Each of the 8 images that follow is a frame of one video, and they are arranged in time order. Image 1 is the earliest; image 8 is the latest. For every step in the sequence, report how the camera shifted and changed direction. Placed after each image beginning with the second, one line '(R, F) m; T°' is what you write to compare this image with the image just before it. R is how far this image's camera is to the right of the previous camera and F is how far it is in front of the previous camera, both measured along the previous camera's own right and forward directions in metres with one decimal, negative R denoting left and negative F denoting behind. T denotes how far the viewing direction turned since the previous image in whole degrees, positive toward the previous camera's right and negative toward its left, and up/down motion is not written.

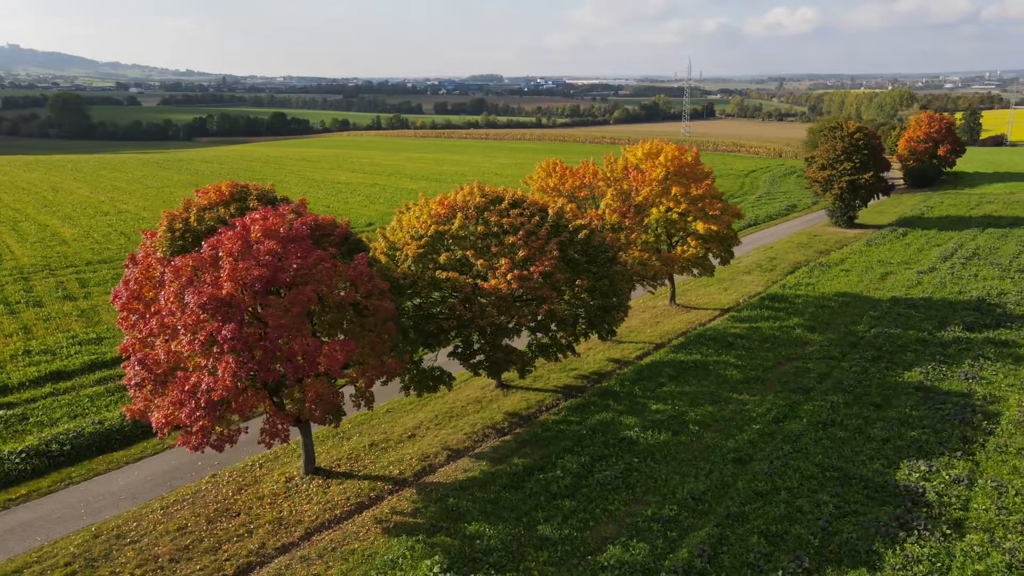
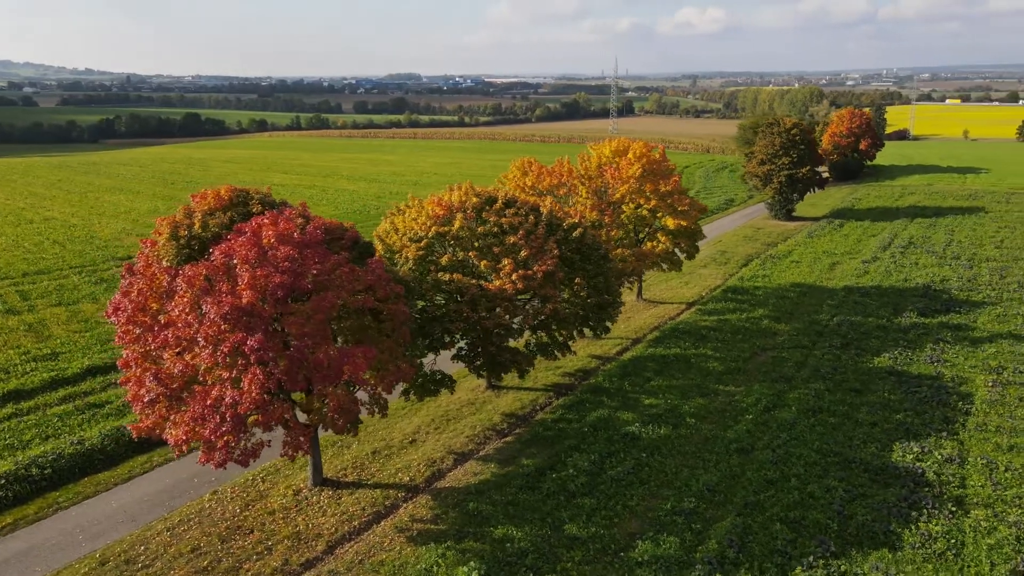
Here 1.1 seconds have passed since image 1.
(-1.9, +0.2) m; +5°
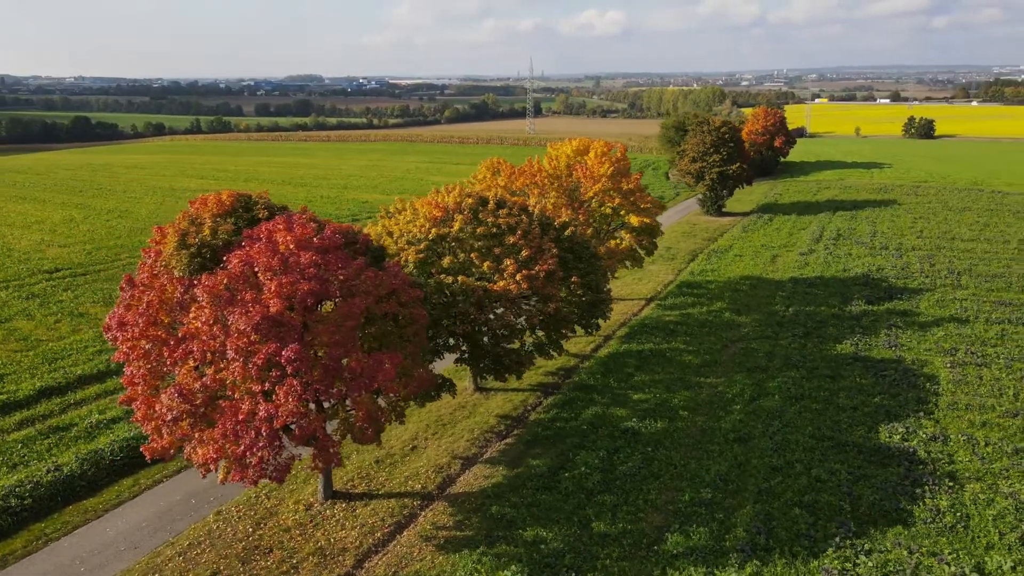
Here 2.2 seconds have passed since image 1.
(-2.2, +0.2) m; +6°
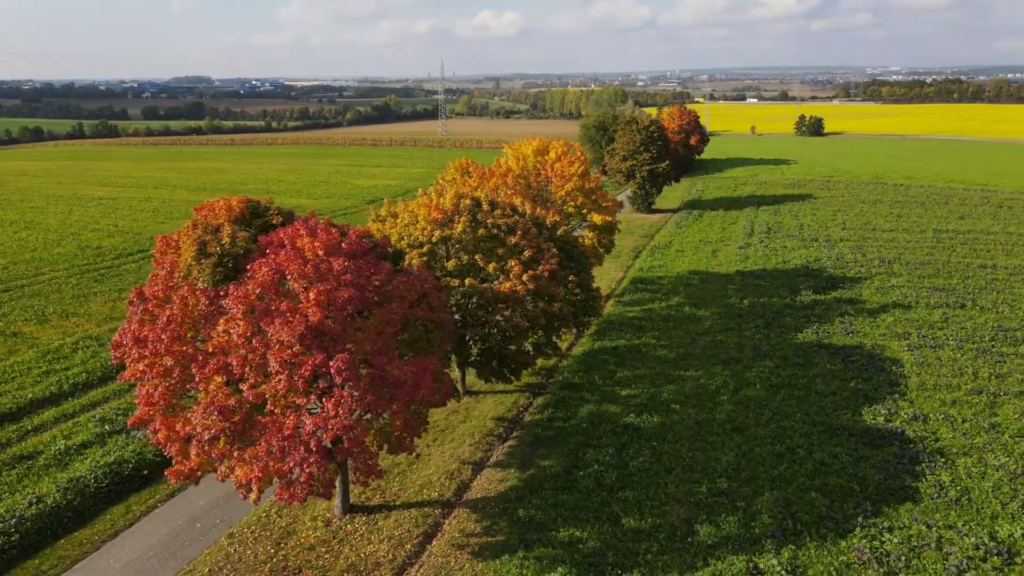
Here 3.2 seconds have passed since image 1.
(-2.3, +0.3) m; +7°
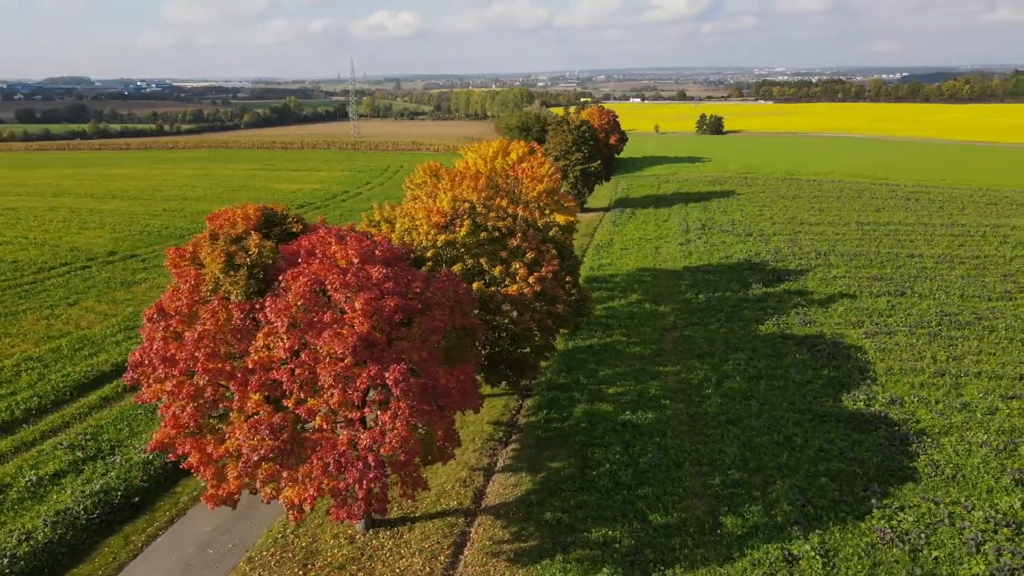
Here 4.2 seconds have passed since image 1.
(-2.3, +0.2) m; +7°
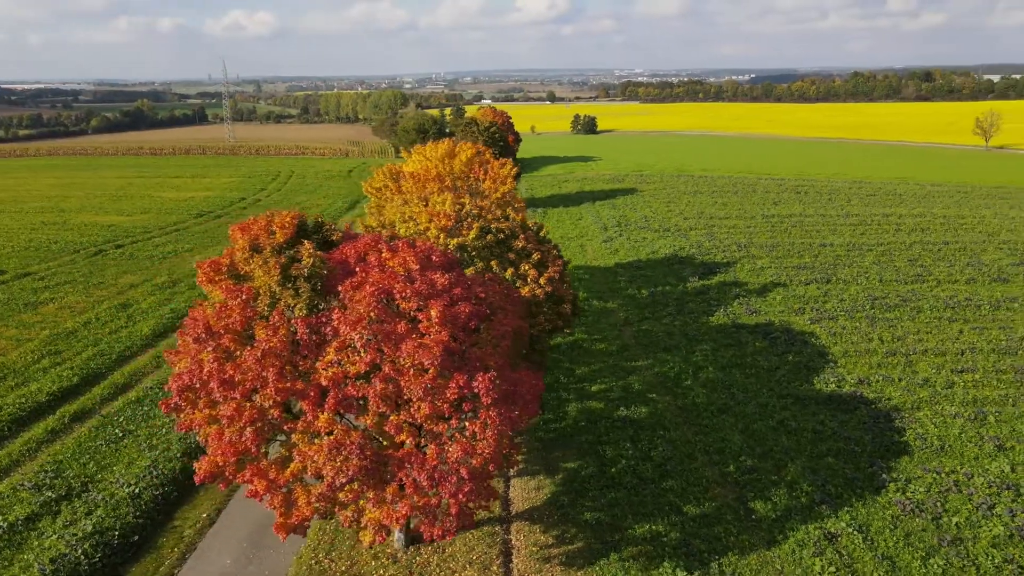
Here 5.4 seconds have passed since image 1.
(-3.1, +0.4) m; +9°
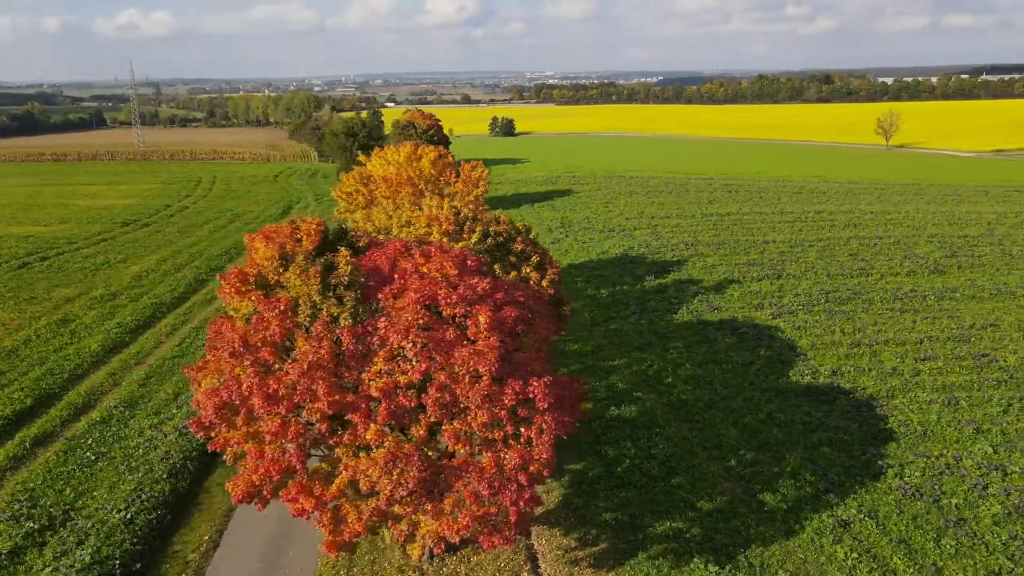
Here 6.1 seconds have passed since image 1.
(-2.0, +0.2) m; +6°
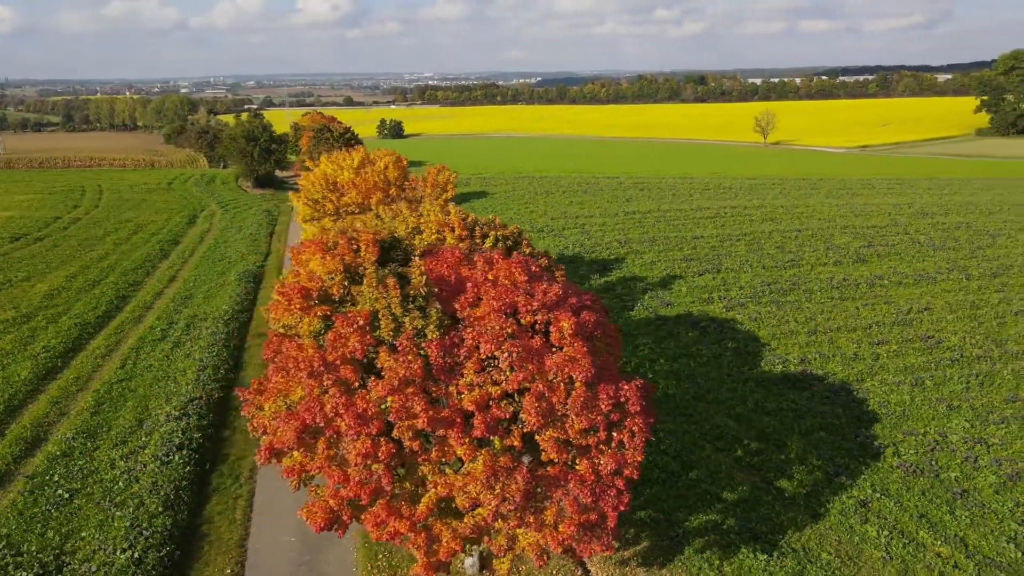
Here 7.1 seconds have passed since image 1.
(-2.9, +0.4) m; +8°
